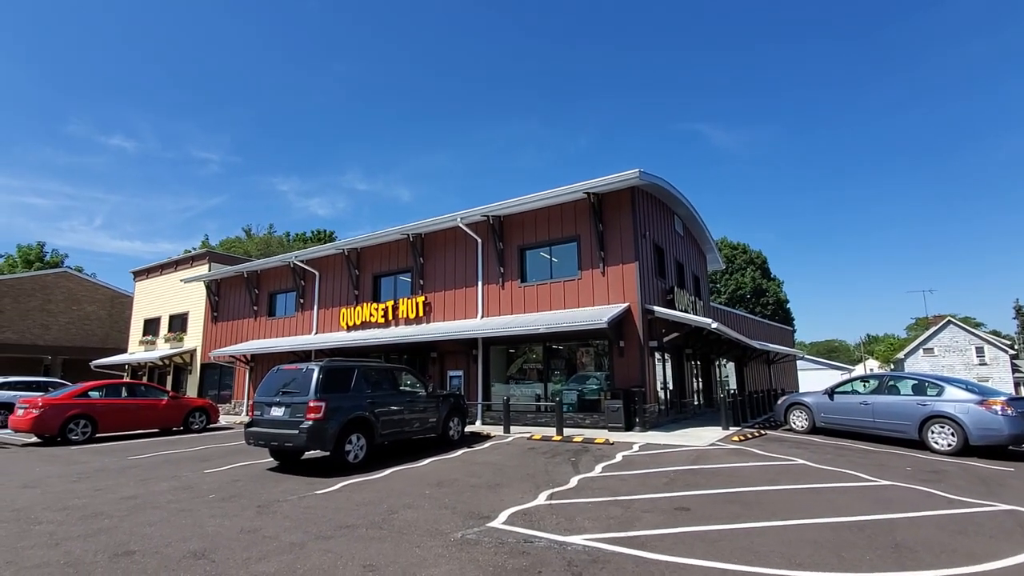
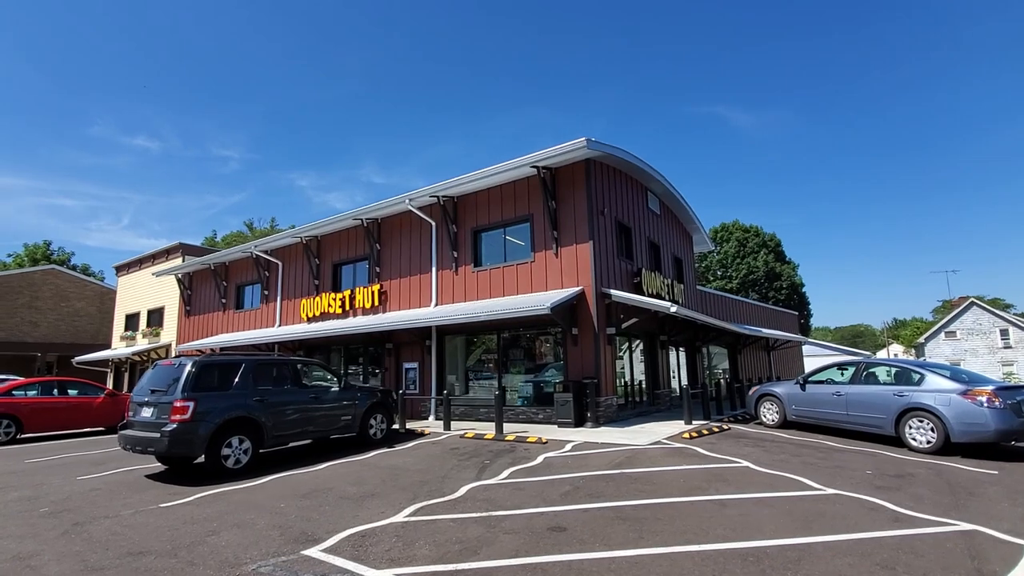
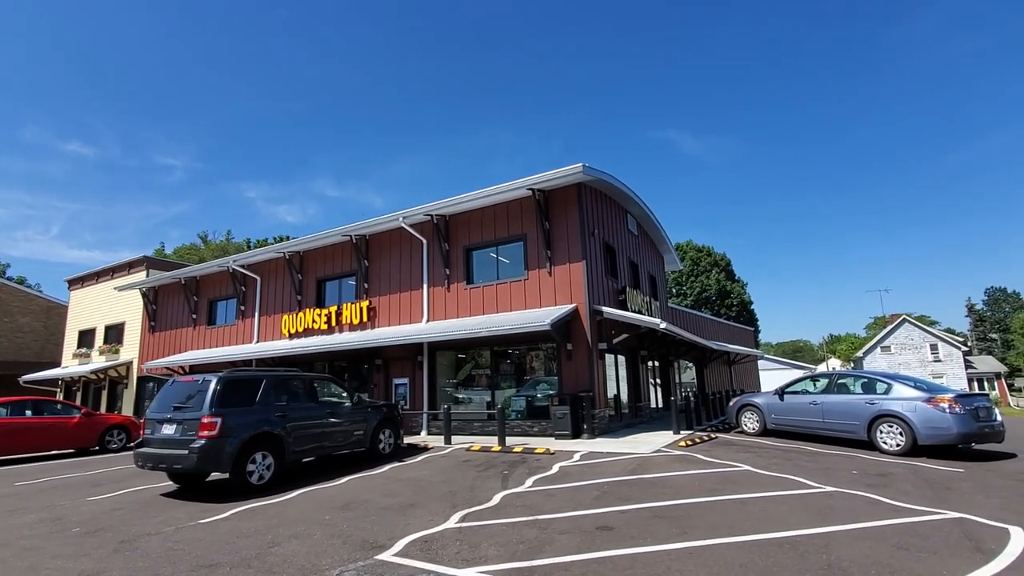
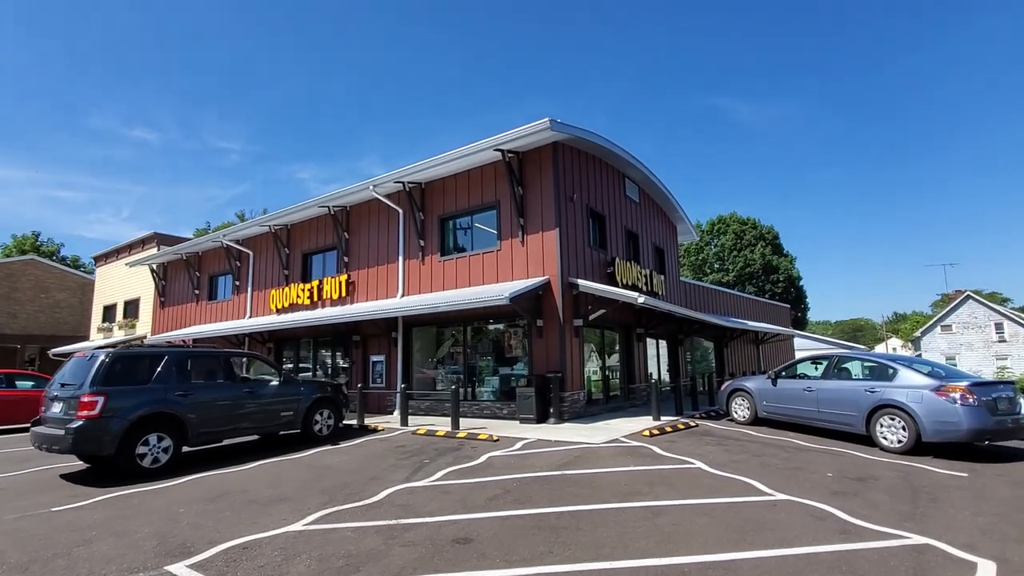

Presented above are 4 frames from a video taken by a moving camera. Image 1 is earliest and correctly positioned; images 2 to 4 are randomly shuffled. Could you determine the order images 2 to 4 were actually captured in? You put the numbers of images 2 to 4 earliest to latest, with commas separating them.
3, 2, 4
